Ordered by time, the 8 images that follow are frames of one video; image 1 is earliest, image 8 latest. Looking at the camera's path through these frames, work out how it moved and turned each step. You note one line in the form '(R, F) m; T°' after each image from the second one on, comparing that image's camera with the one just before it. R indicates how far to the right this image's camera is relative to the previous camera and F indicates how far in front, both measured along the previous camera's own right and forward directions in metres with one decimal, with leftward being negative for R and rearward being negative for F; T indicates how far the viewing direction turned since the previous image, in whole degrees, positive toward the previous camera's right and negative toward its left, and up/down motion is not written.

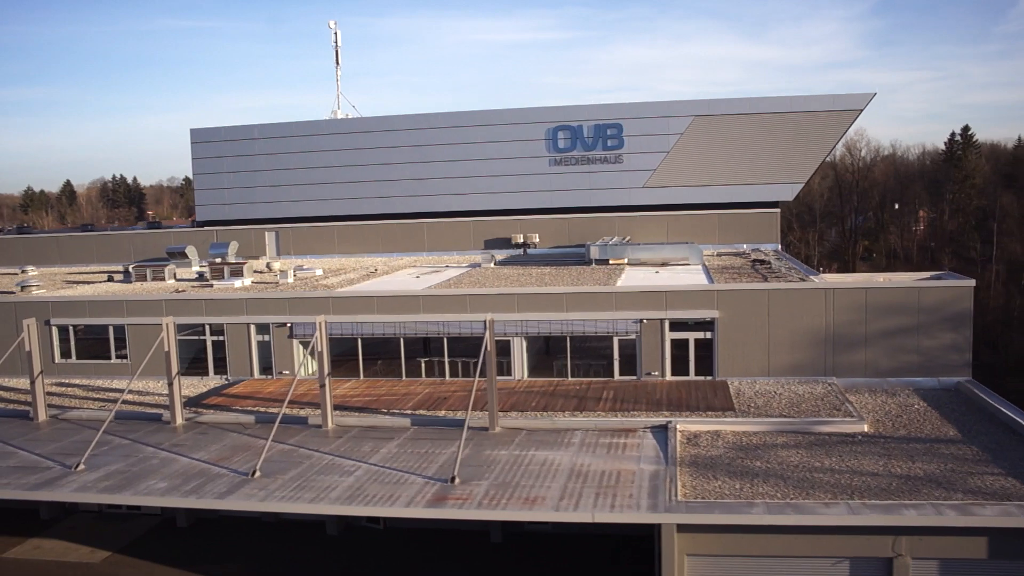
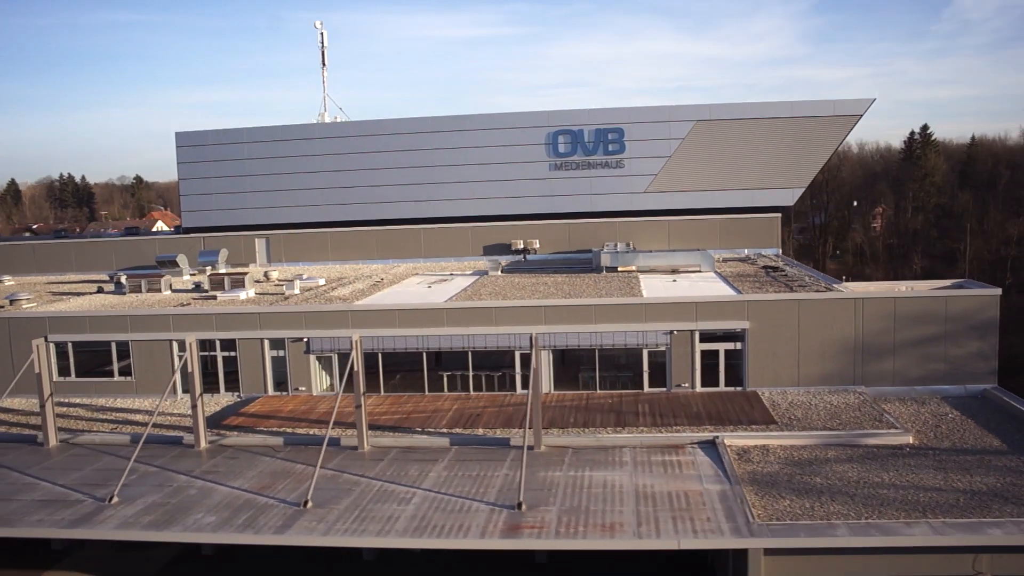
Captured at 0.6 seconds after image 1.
(-1.8, +0.4) m; +4°
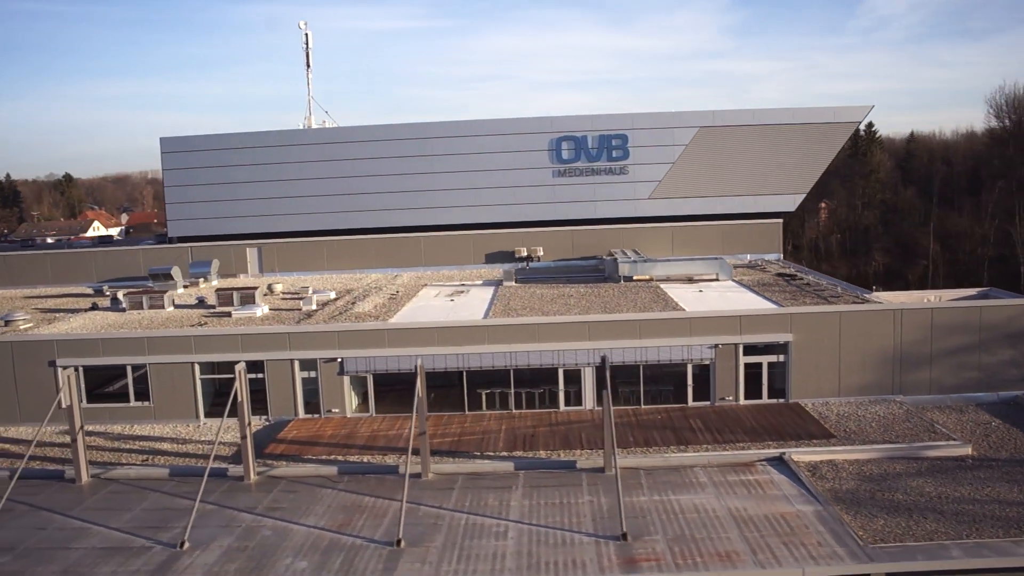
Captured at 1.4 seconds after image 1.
(-2.6, +0.5) m; +5°
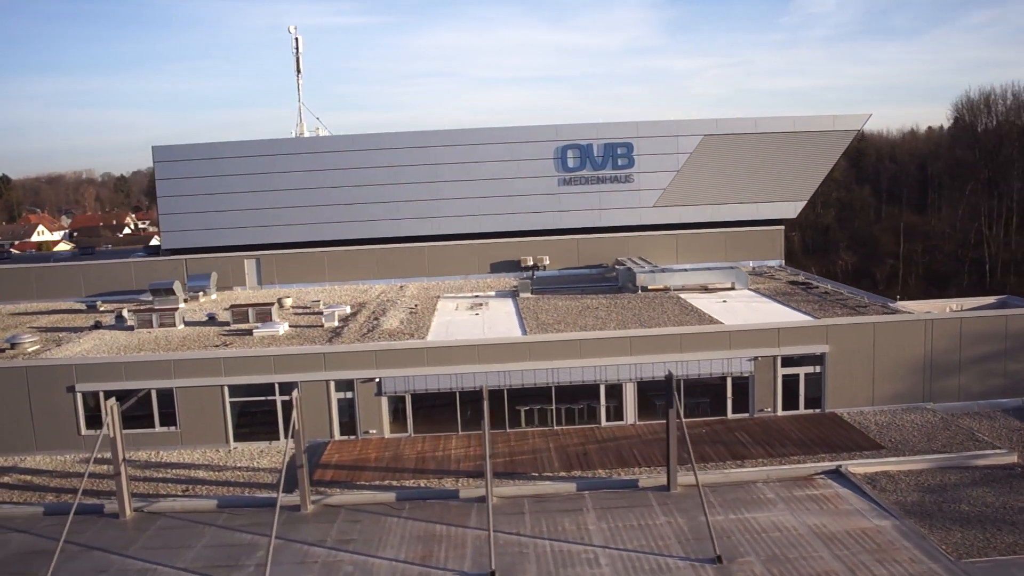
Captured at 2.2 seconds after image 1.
(-2.3, +0.3) m; +4°
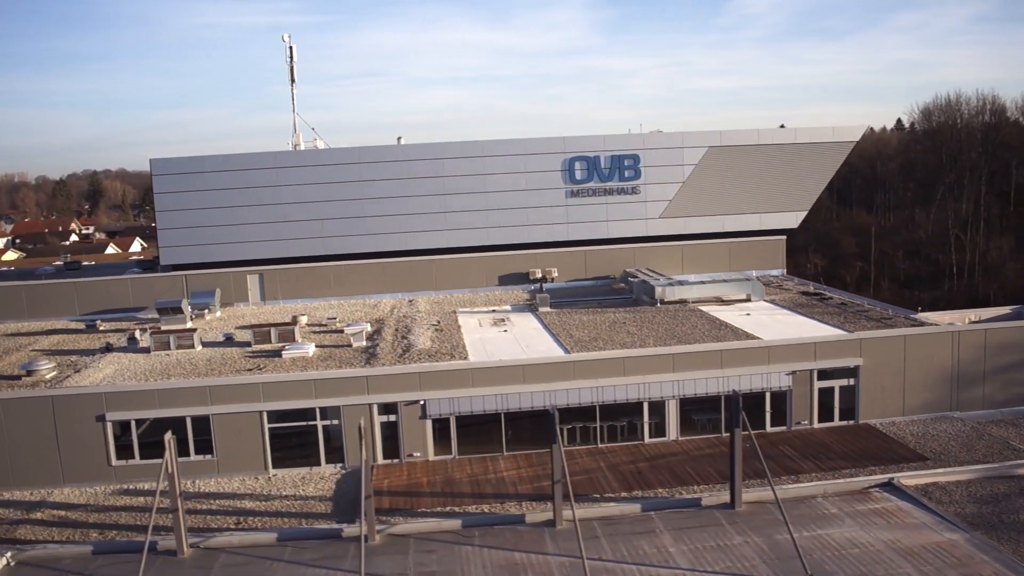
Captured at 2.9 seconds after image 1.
(-2.3, +0.2) m; +4°
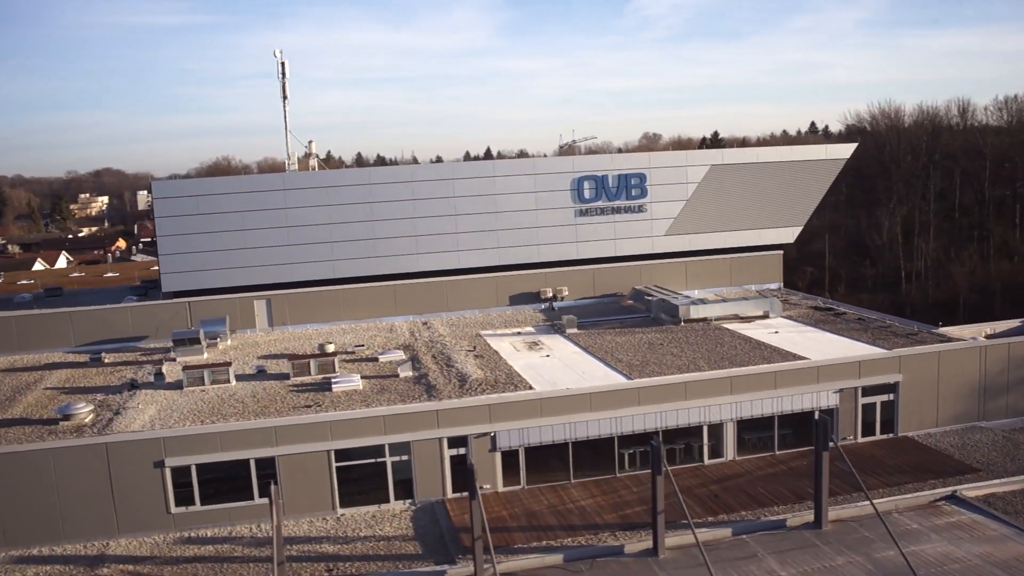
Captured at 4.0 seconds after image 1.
(-3.5, +0.2) m; +6°
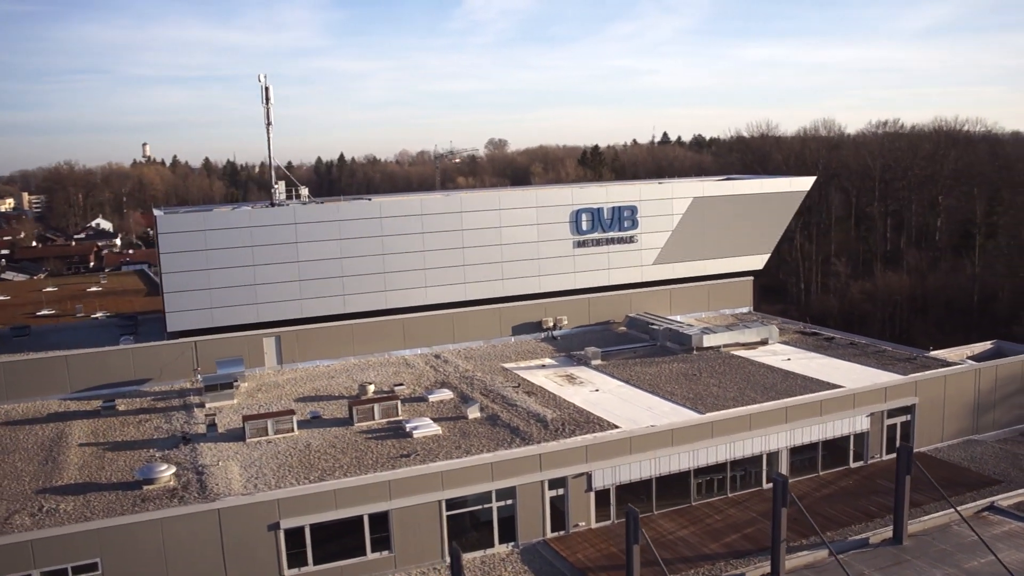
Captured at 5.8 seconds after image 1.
(-5.9, 0.0) m; +11°
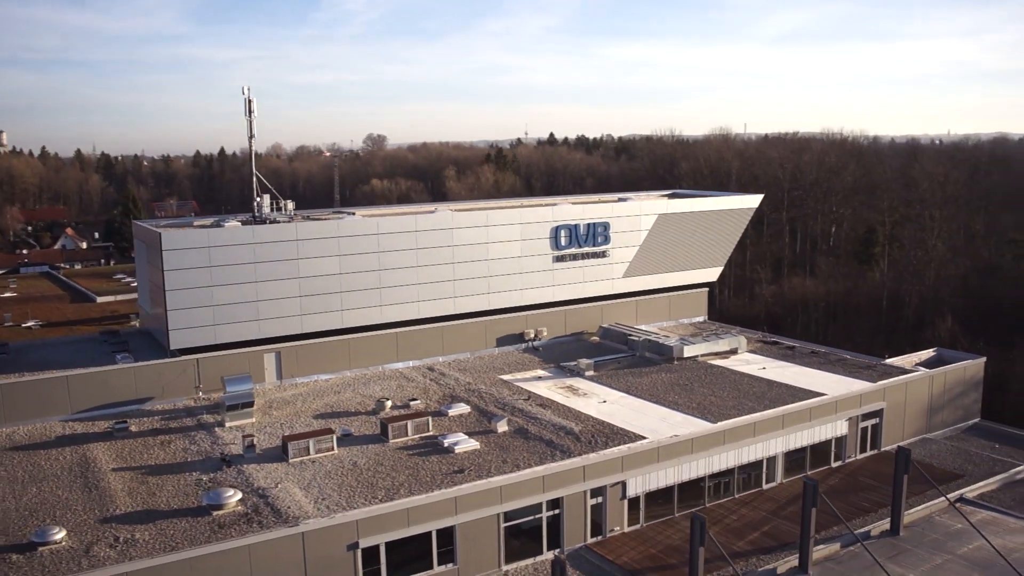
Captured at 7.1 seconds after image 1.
(-4.2, -0.8) m; +9°
